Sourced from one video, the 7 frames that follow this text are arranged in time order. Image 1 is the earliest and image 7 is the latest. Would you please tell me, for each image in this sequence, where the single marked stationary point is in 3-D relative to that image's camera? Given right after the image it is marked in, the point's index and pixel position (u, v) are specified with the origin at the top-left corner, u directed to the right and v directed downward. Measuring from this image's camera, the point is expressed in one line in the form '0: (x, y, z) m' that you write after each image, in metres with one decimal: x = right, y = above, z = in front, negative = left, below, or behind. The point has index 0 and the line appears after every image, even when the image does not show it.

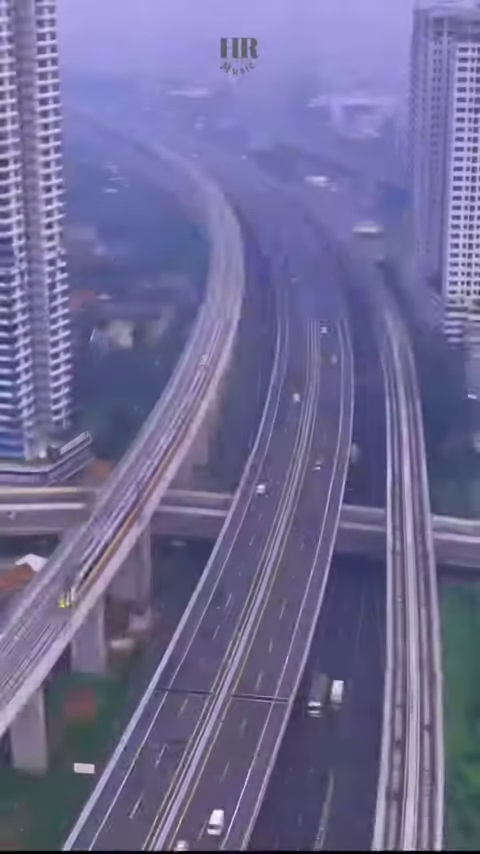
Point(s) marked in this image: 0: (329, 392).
0: (+1.4, +0.8, +19.0) m
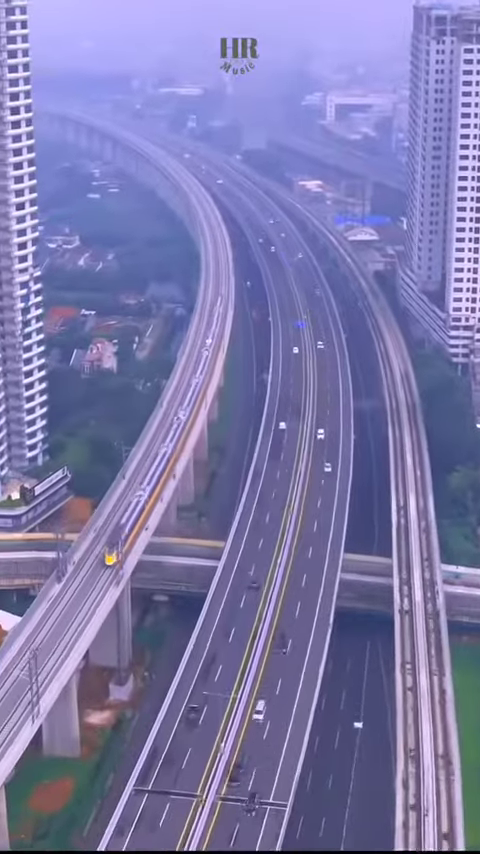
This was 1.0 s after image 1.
0: (+1.2, +0.3, +17.7) m
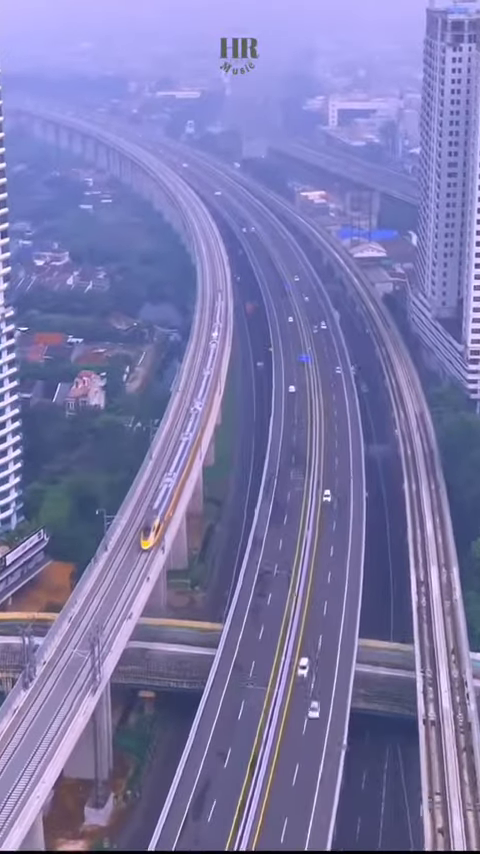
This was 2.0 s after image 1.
0: (+1.2, -0.3, +16.0) m
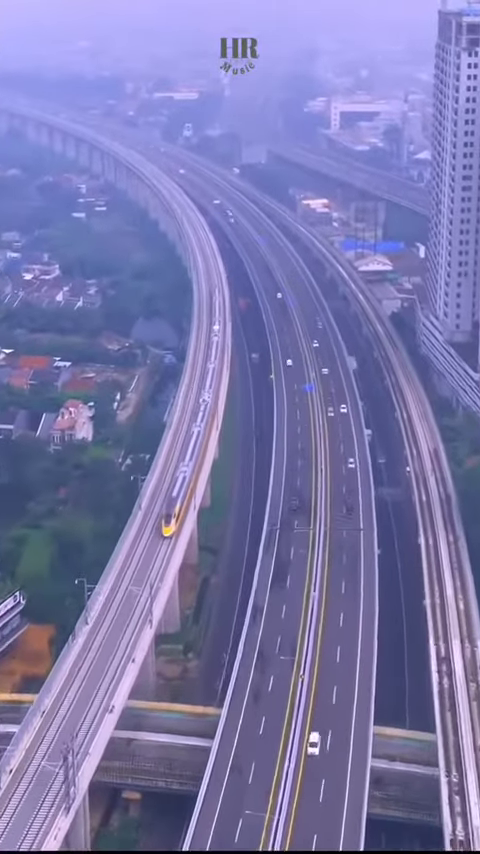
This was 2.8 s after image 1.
0: (+1.2, -0.8, +14.6) m
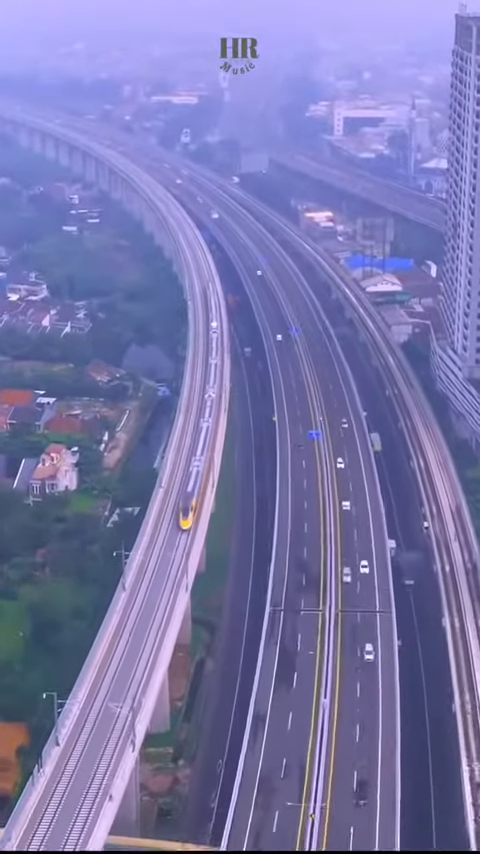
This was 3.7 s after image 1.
0: (+1.2, -1.5, +12.9) m
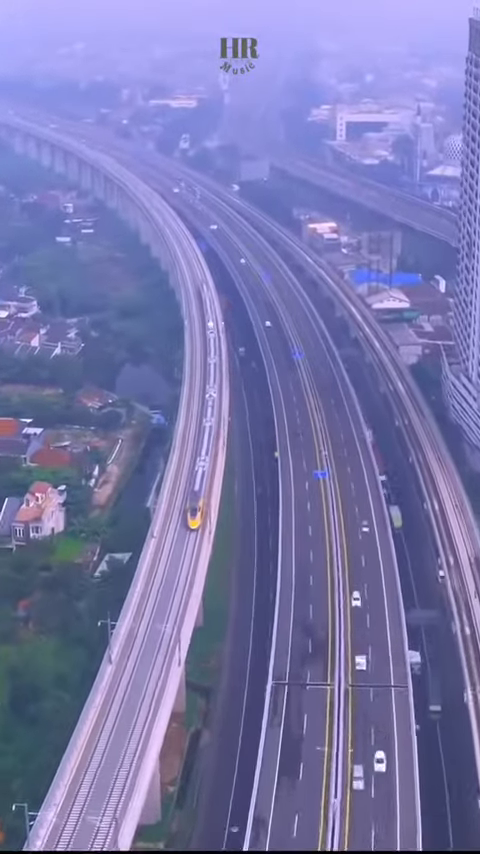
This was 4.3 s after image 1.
0: (+1.2, -1.9, +11.7) m
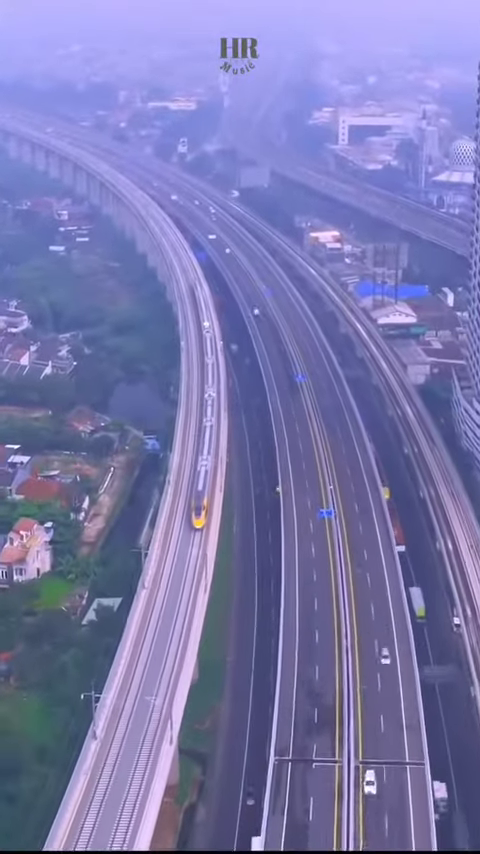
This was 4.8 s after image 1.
0: (+1.2, -2.3, +10.6) m
